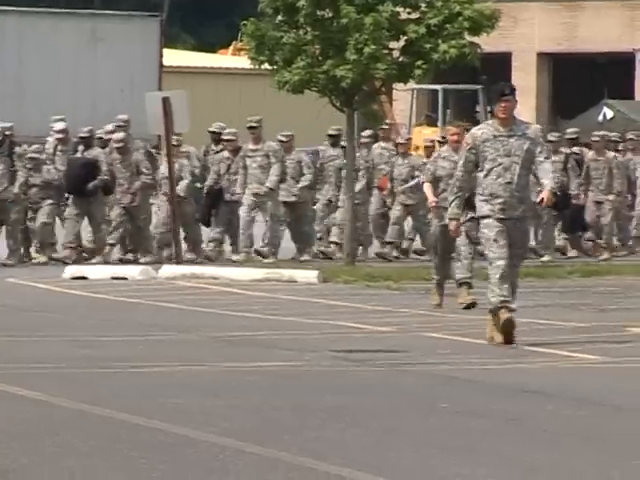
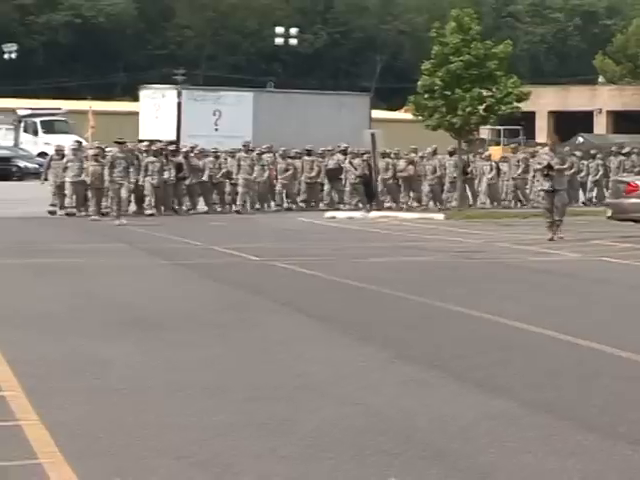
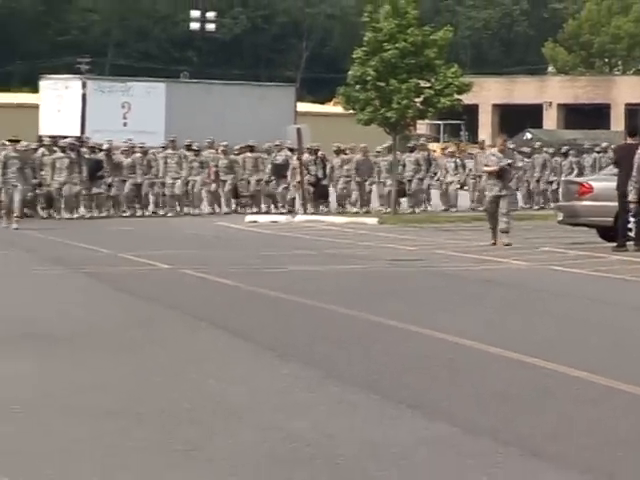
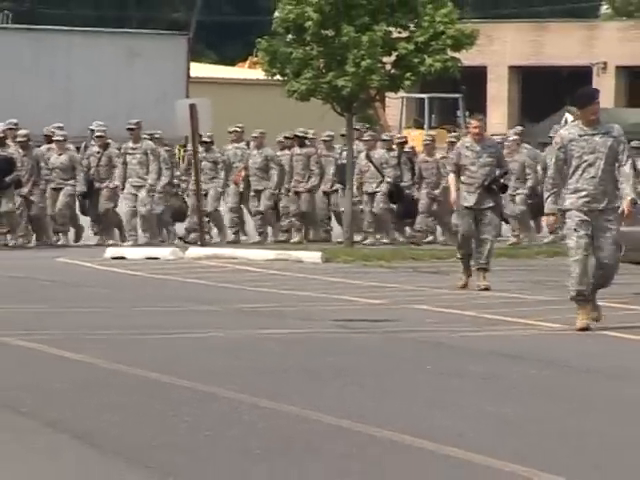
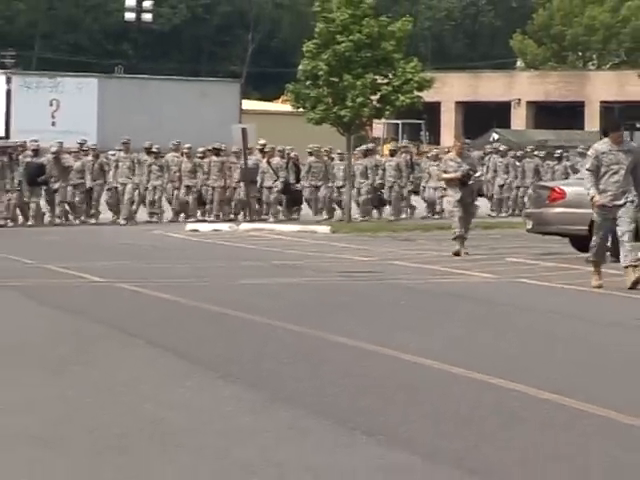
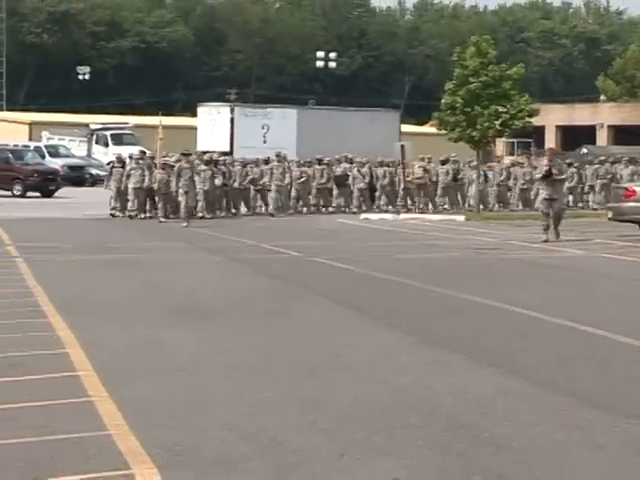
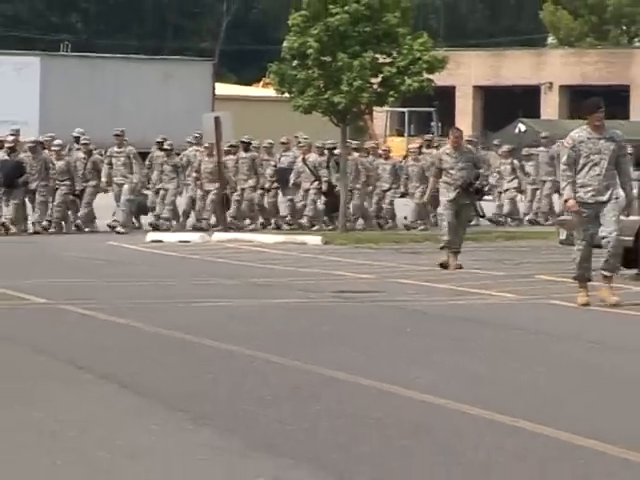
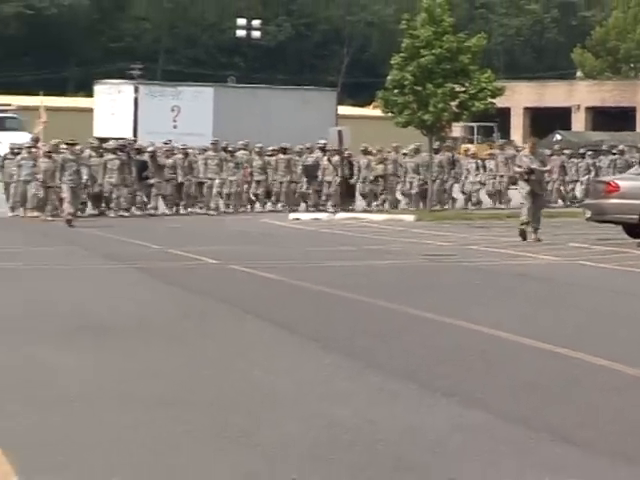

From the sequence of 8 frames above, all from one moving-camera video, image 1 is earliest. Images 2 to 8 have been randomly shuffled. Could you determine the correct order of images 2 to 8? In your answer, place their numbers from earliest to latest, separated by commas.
4, 7, 5, 3, 8, 2, 6
